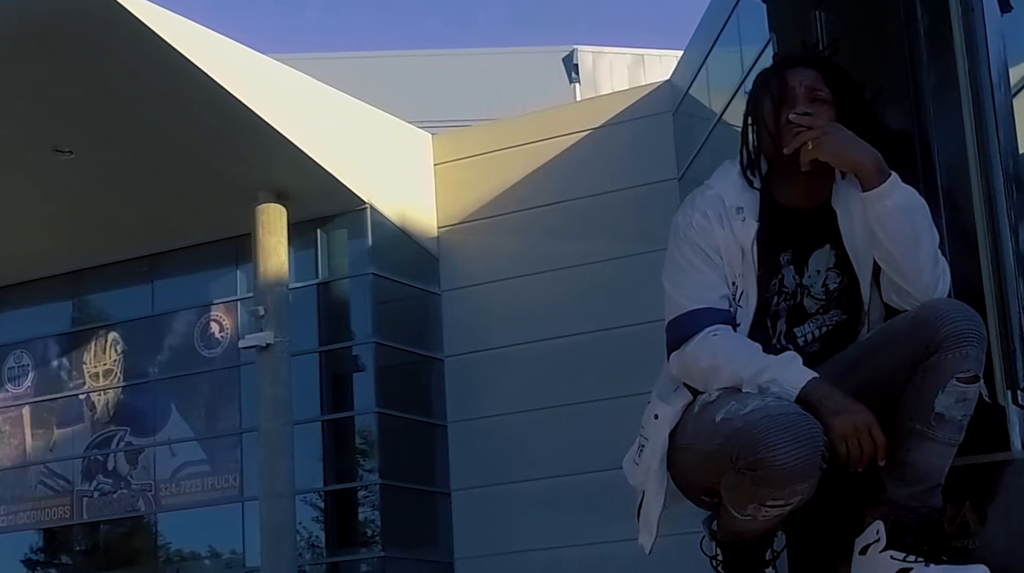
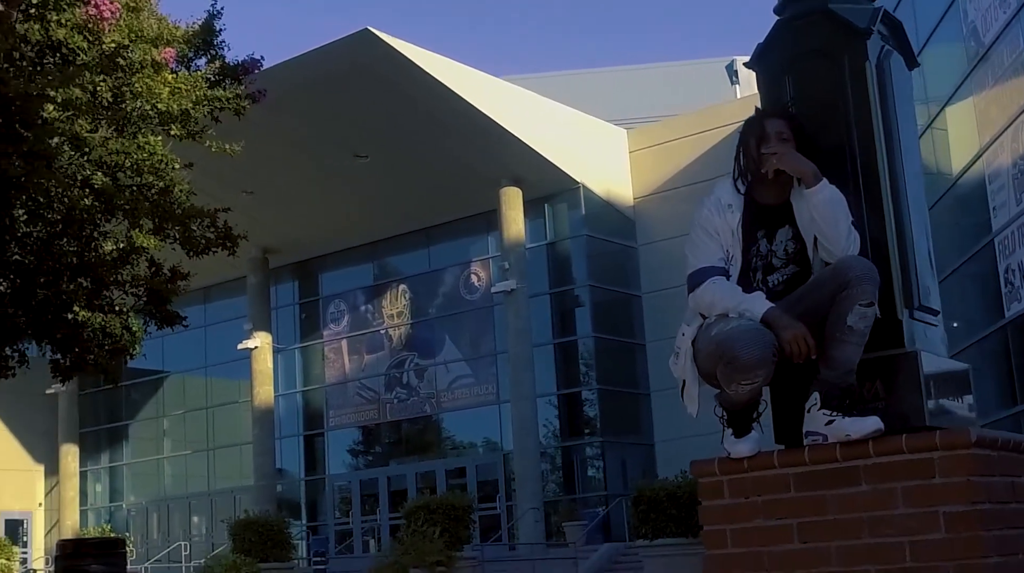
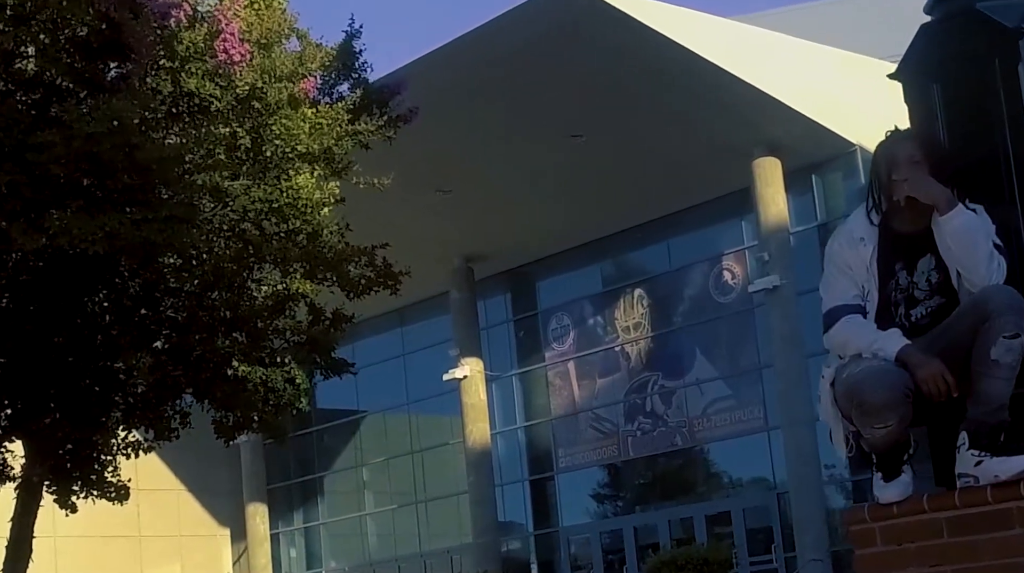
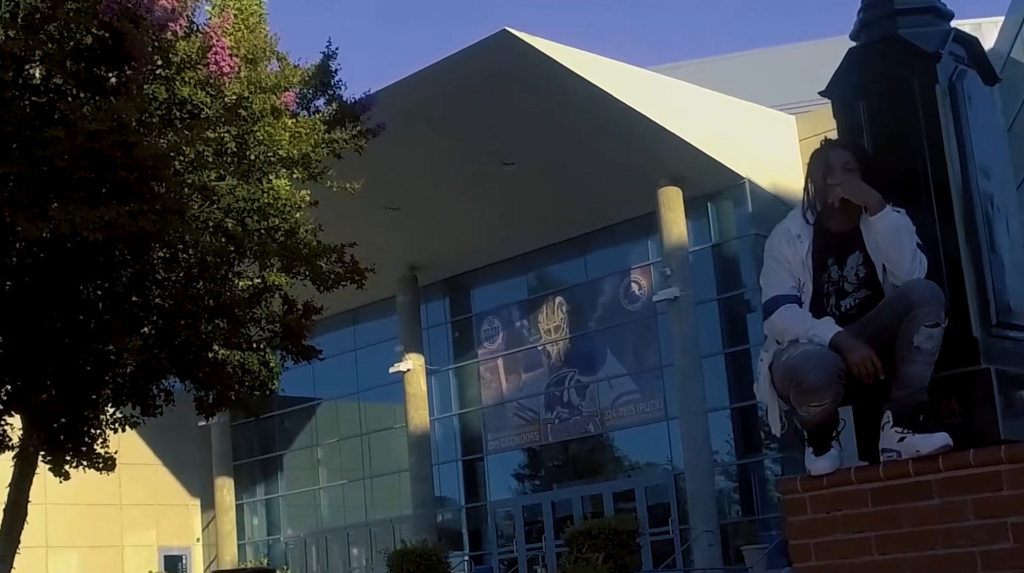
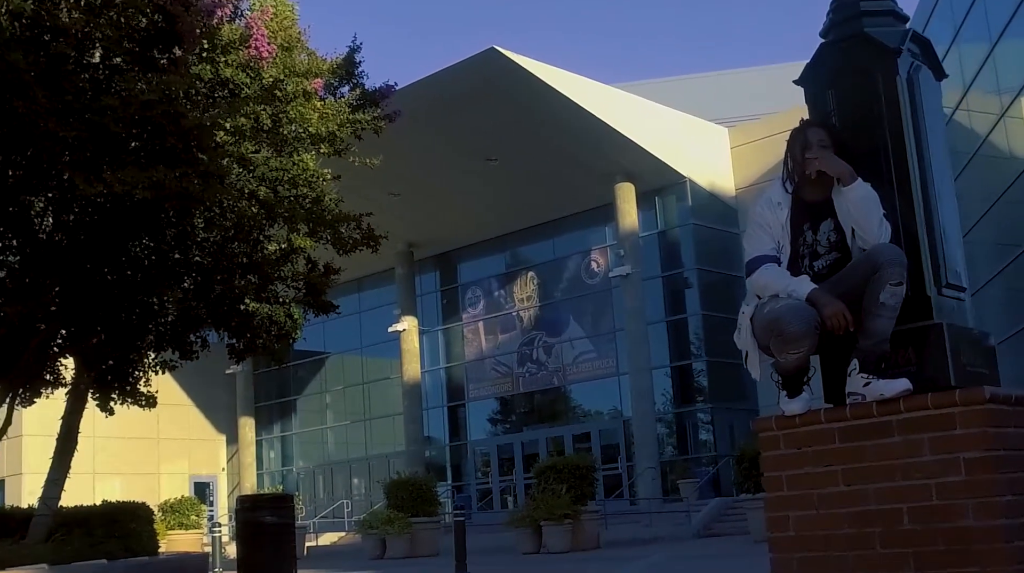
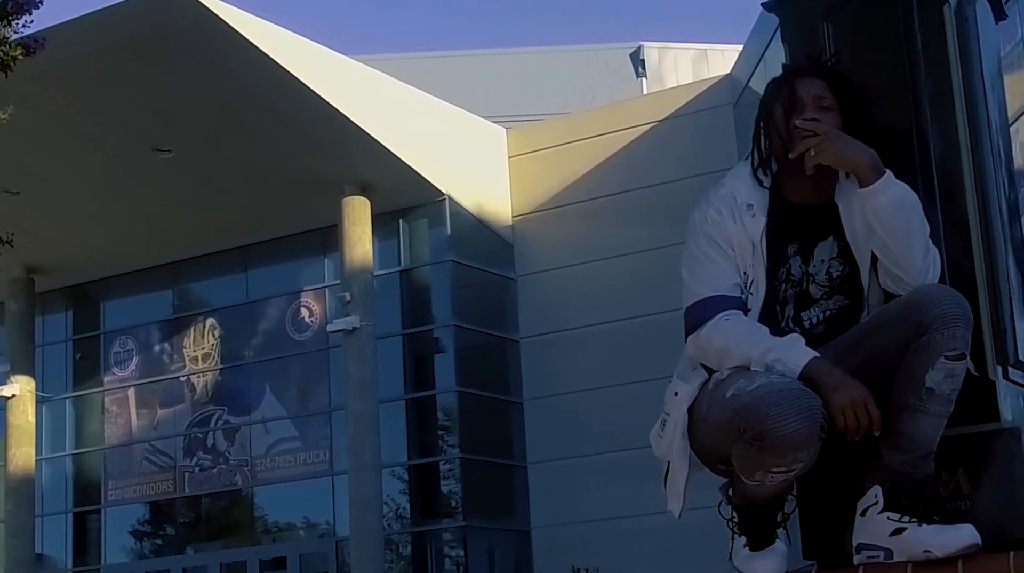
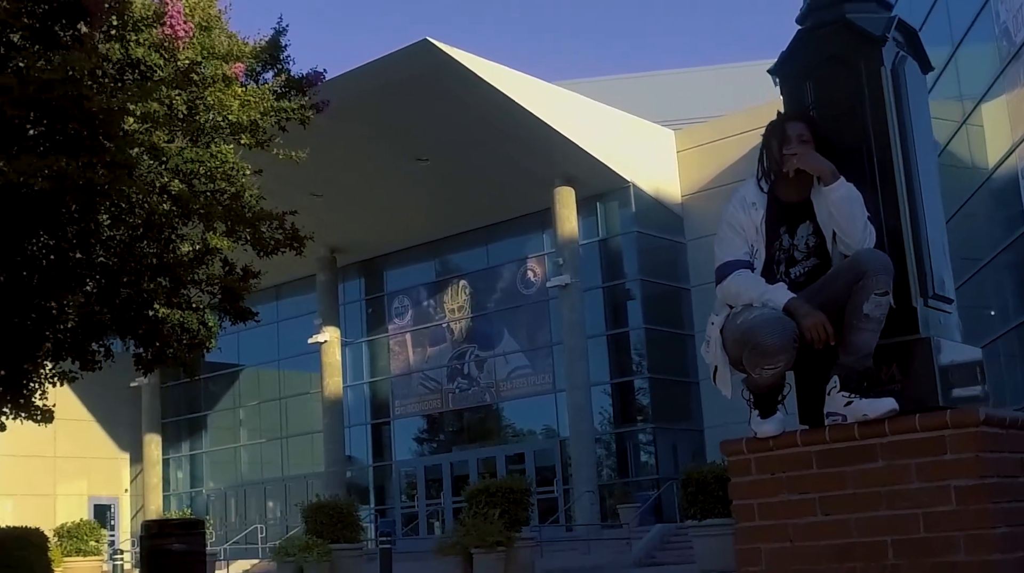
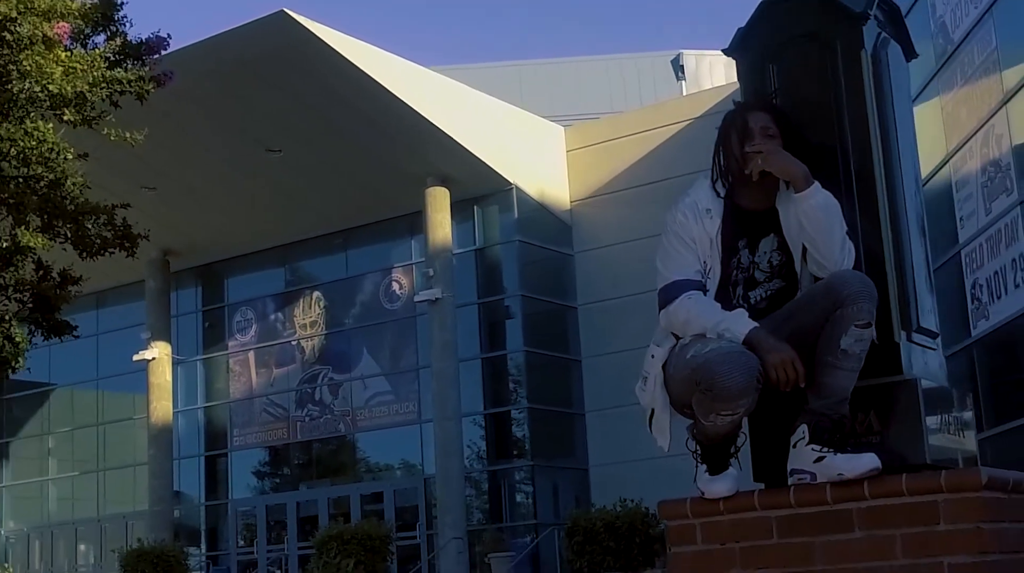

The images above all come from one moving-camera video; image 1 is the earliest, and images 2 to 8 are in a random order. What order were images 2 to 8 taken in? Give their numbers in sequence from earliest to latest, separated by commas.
6, 8, 2, 7, 5, 4, 3
